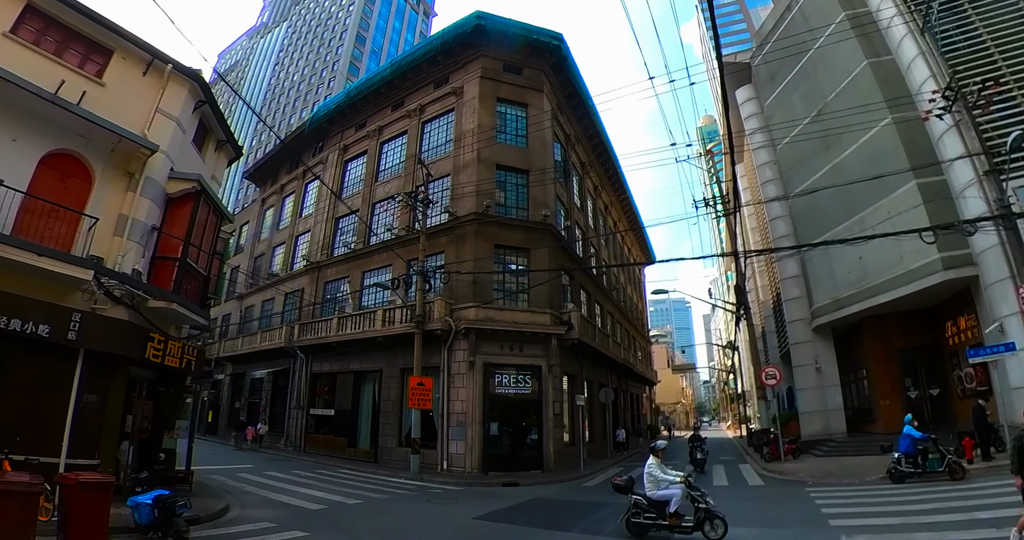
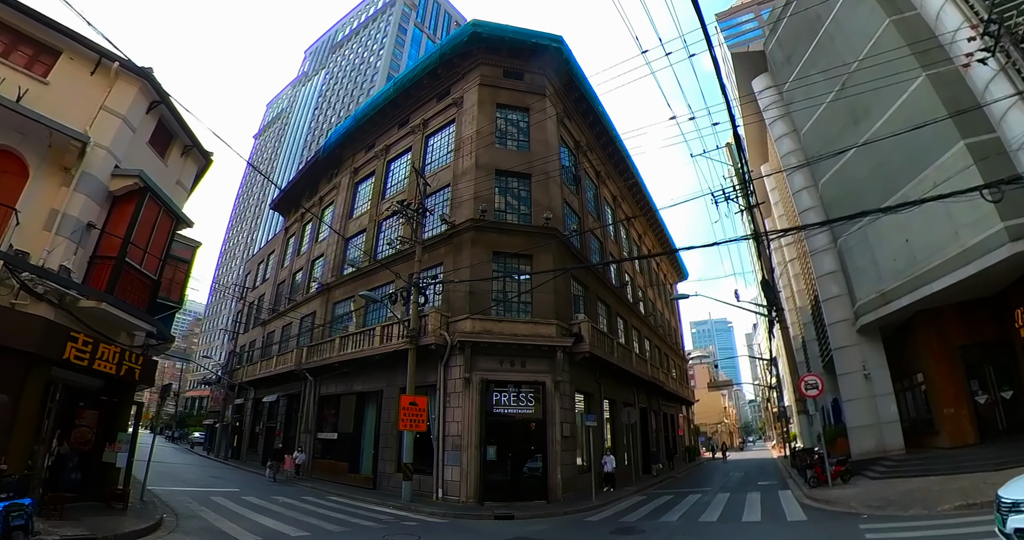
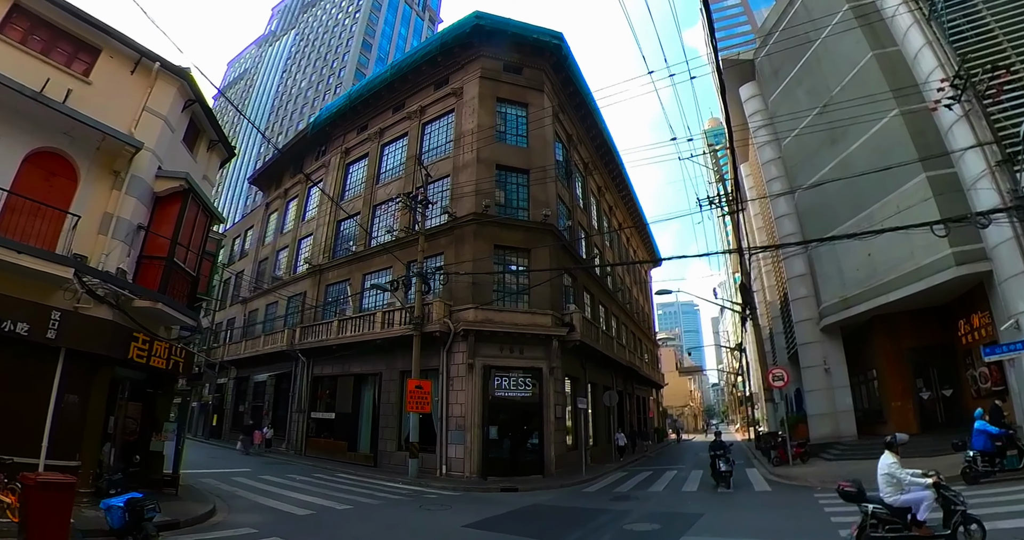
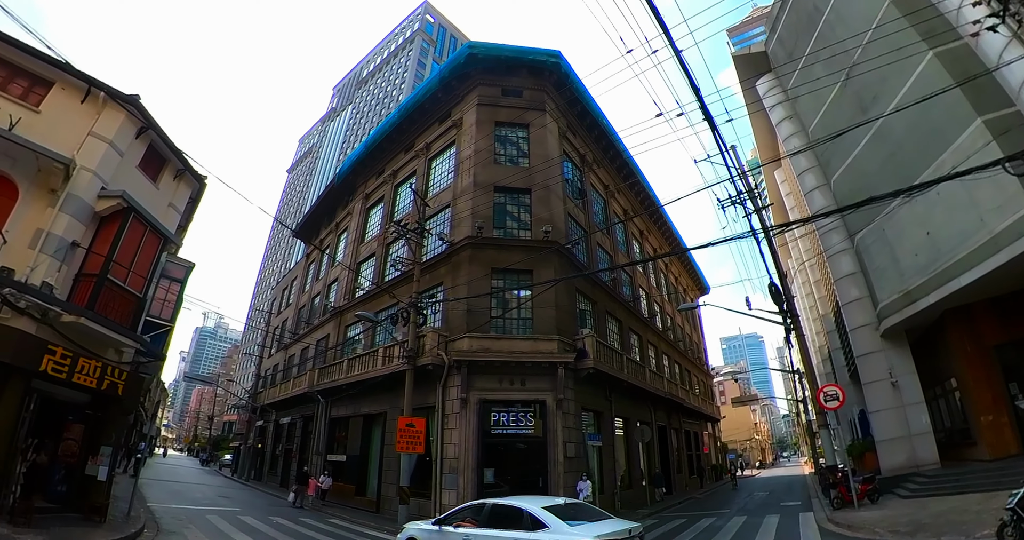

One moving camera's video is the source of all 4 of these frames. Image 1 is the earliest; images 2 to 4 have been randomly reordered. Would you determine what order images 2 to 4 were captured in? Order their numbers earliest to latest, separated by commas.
3, 2, 4
